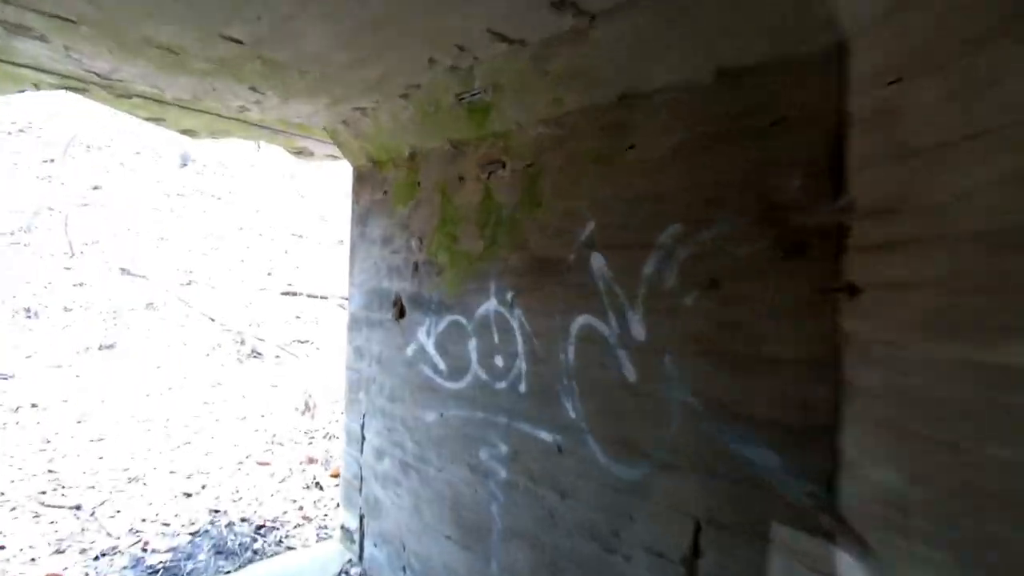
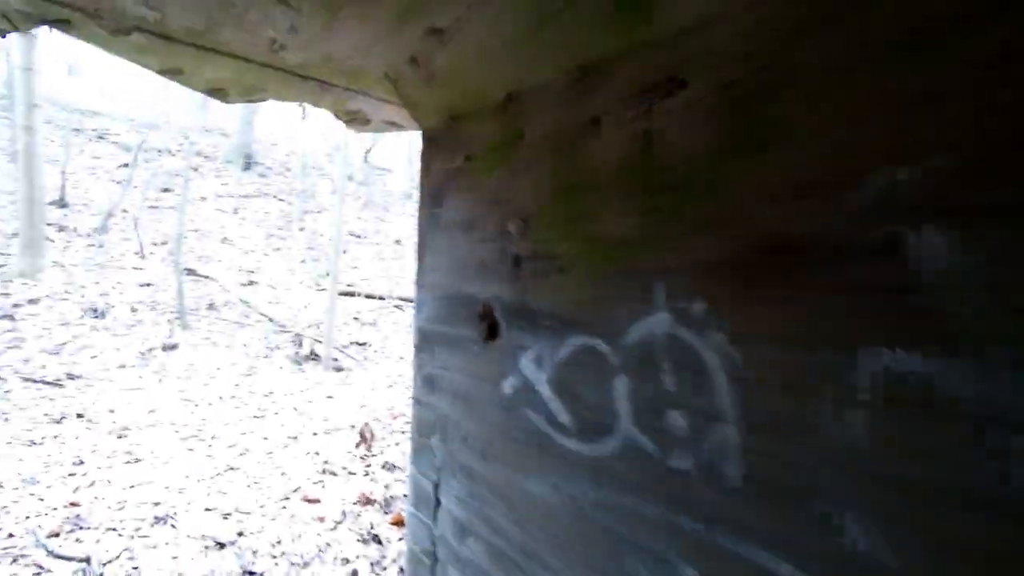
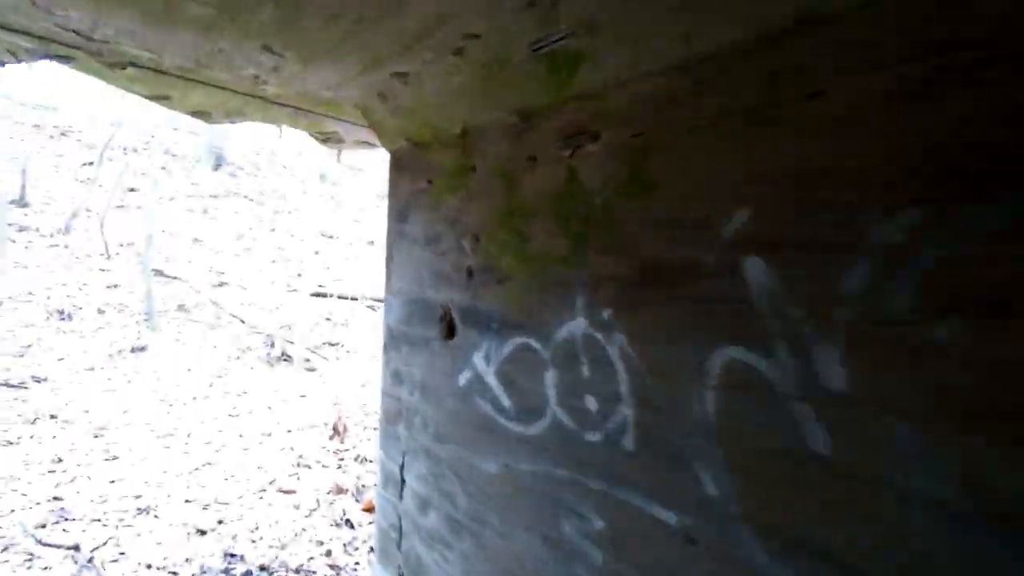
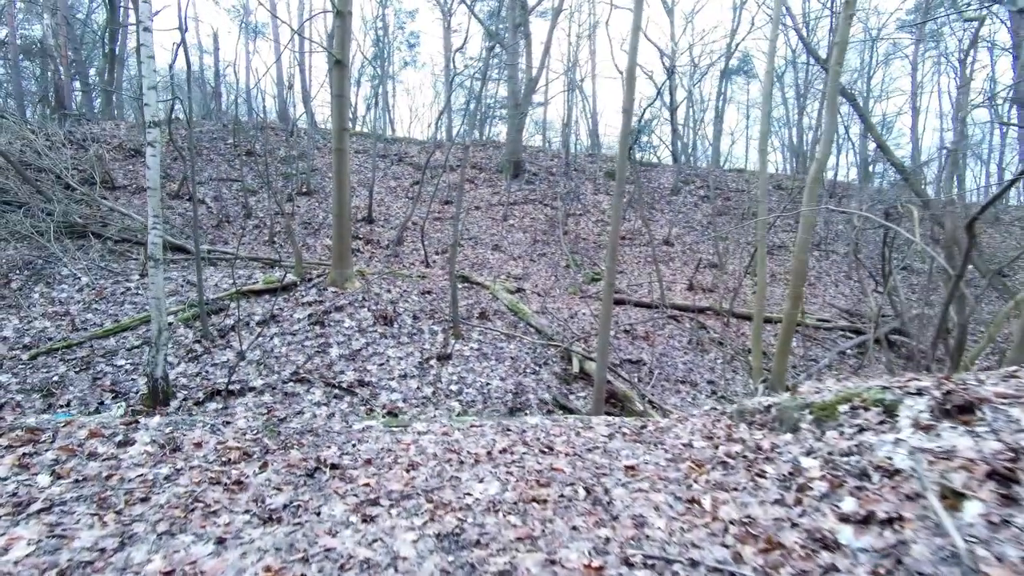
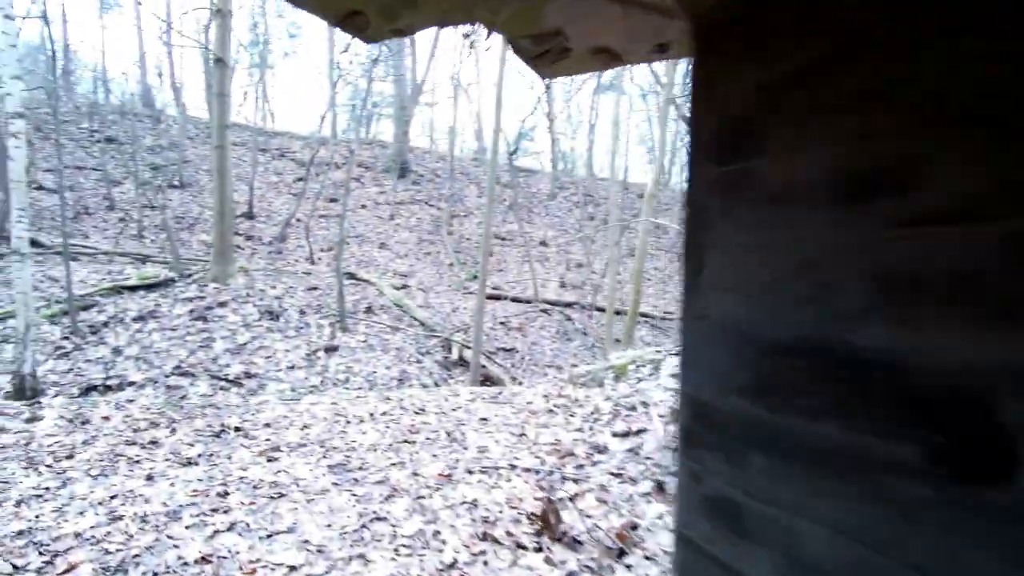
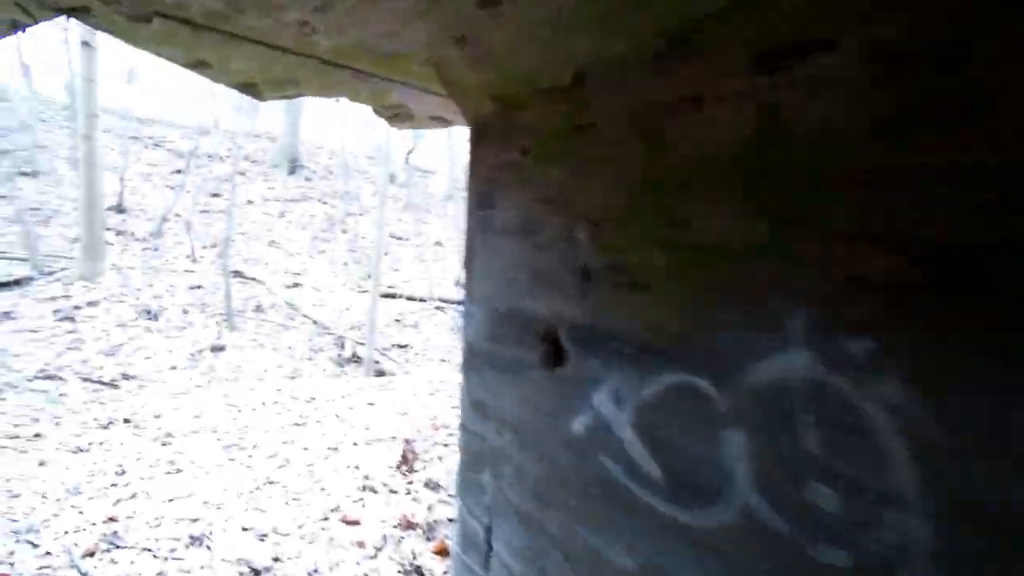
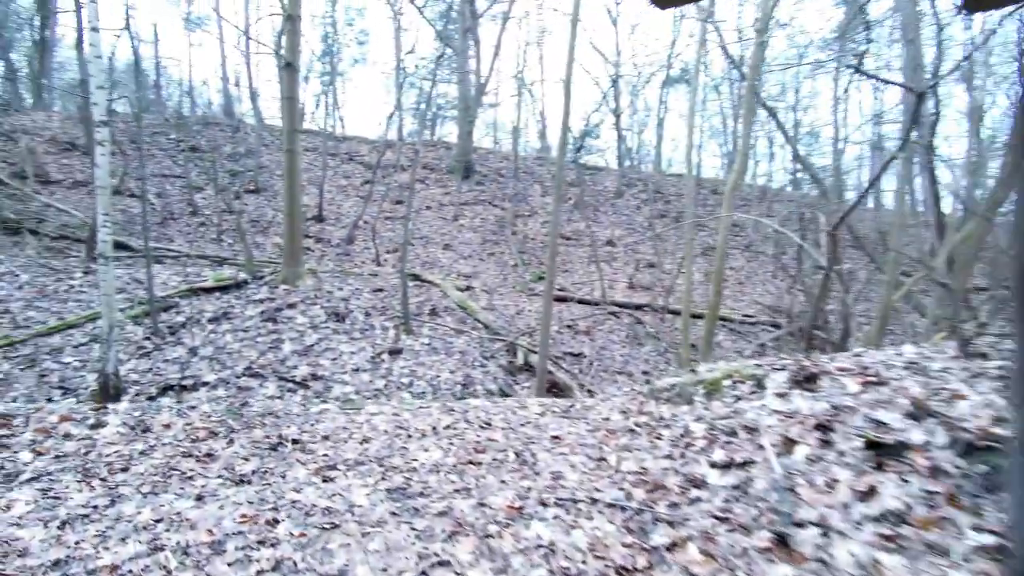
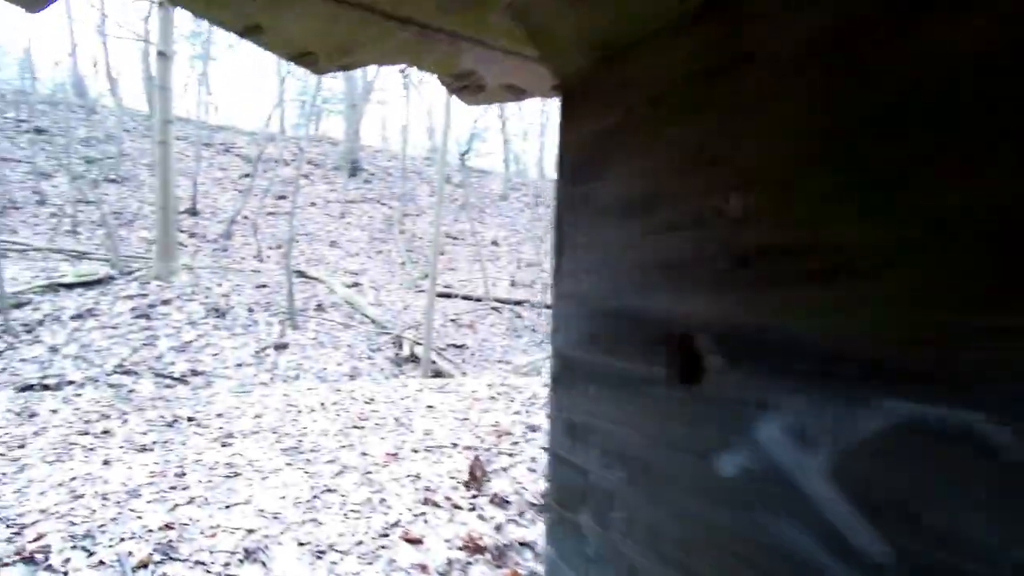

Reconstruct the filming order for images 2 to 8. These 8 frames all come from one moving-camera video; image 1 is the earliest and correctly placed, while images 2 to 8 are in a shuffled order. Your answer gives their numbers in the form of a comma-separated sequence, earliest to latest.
3, 2, 6, 8, 5, 7, 4
